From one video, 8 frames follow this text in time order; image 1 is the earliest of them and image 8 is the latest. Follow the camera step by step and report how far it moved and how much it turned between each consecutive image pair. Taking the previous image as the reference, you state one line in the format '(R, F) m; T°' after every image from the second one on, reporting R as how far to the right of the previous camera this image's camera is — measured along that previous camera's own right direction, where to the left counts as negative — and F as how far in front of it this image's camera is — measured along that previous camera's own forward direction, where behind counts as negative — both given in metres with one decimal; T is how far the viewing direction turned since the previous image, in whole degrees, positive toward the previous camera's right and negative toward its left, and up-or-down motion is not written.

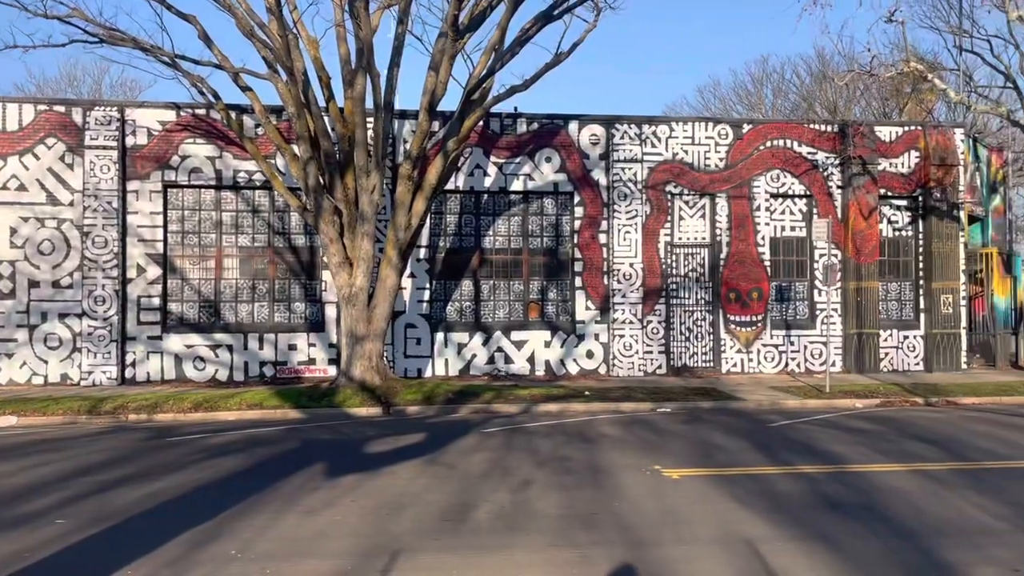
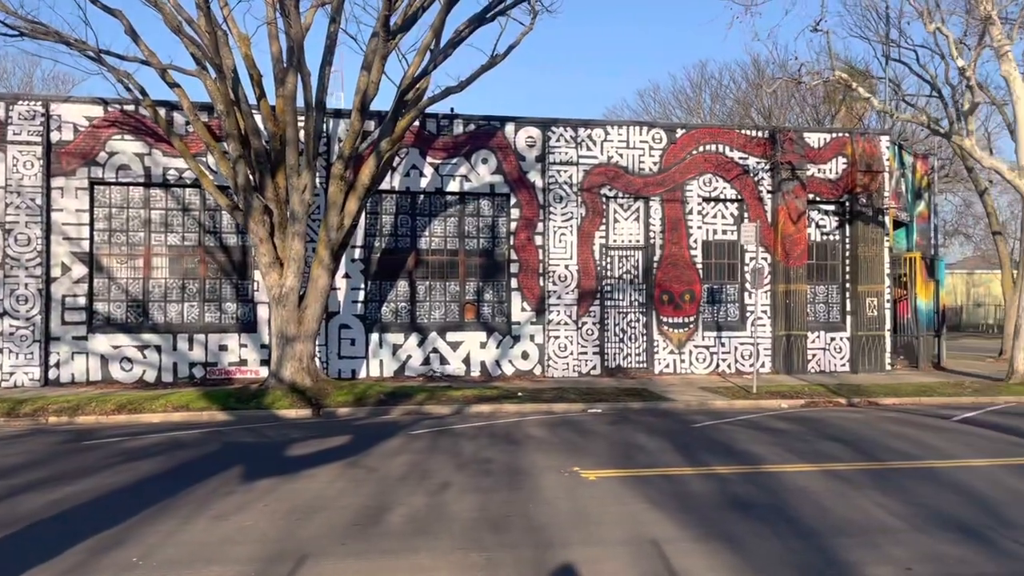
(+0.3, -0.1) m; +3°
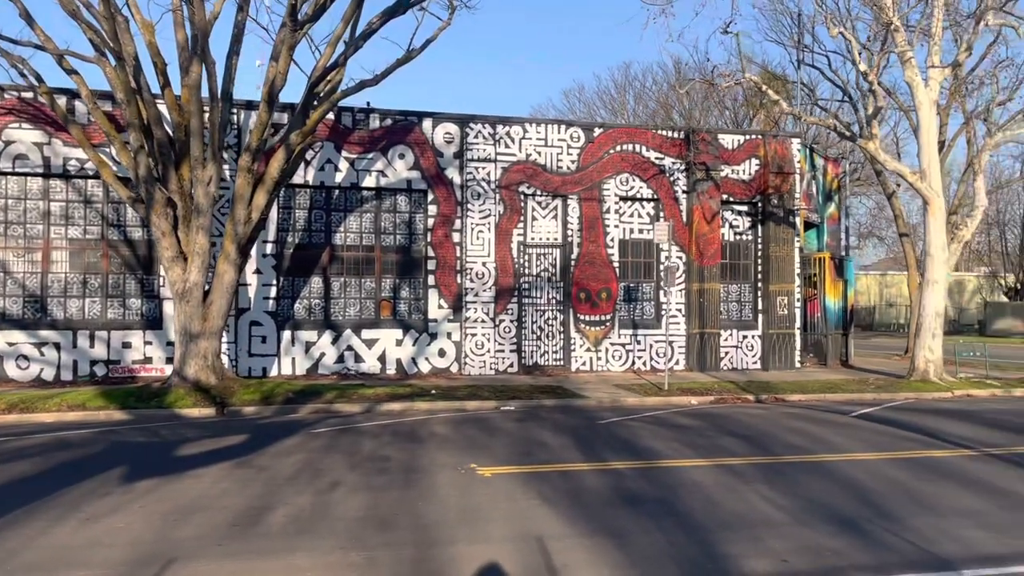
(+0.4, +0.1) m; +4°
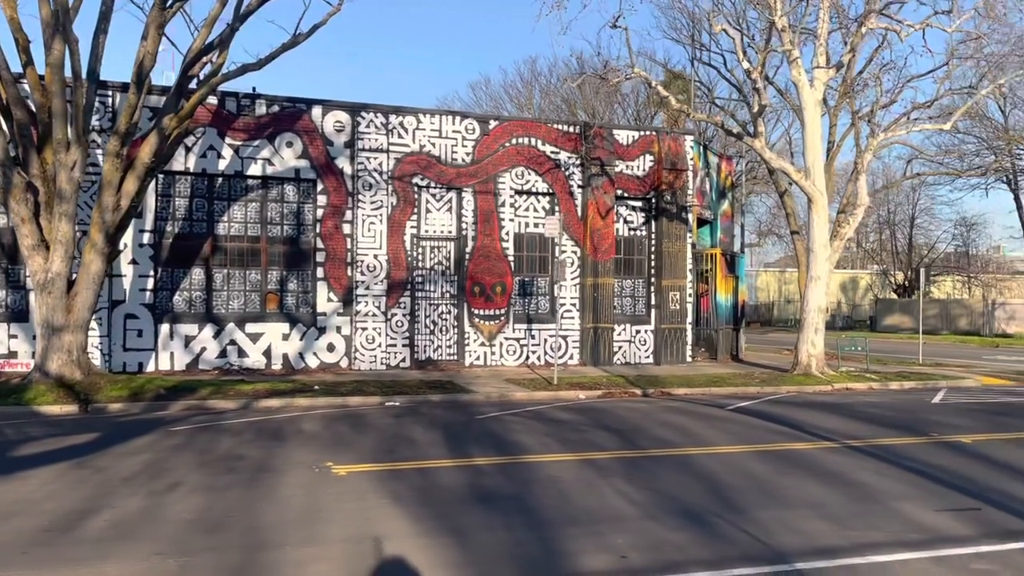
(+0.6, +0.3) m; +5°
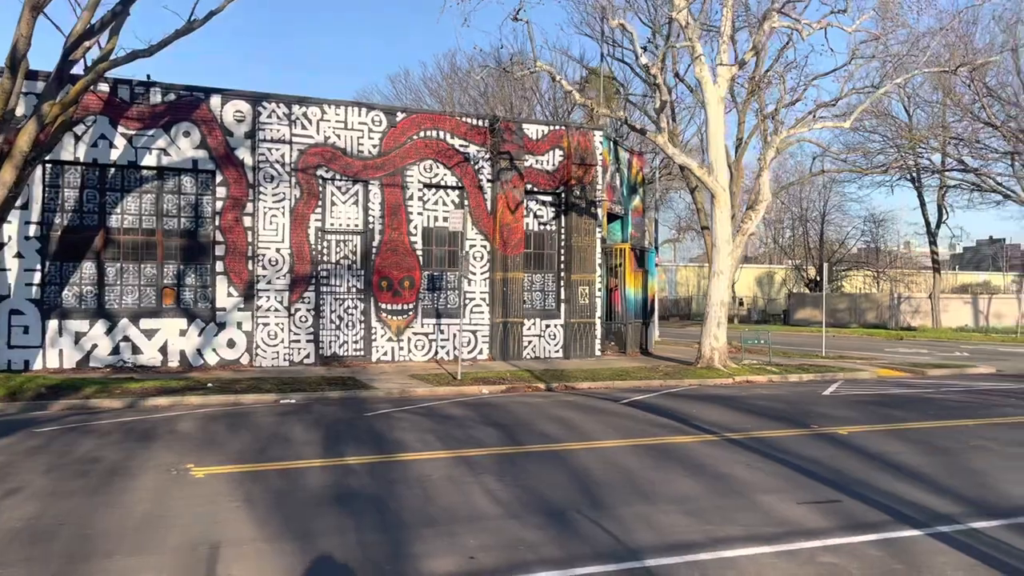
(+0.7, +0.2) m; +4°
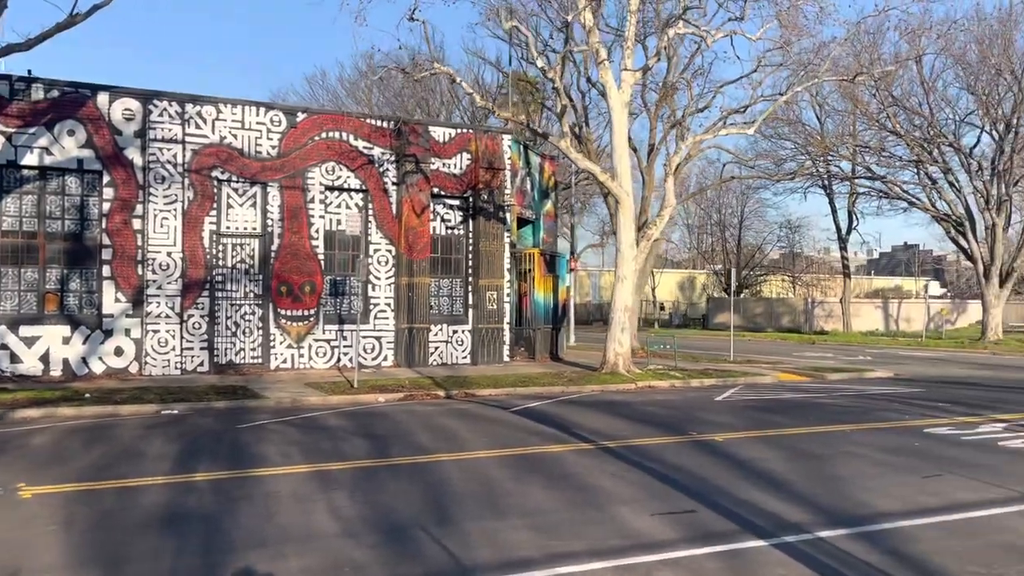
(+0.8, +0.3) m; +4°
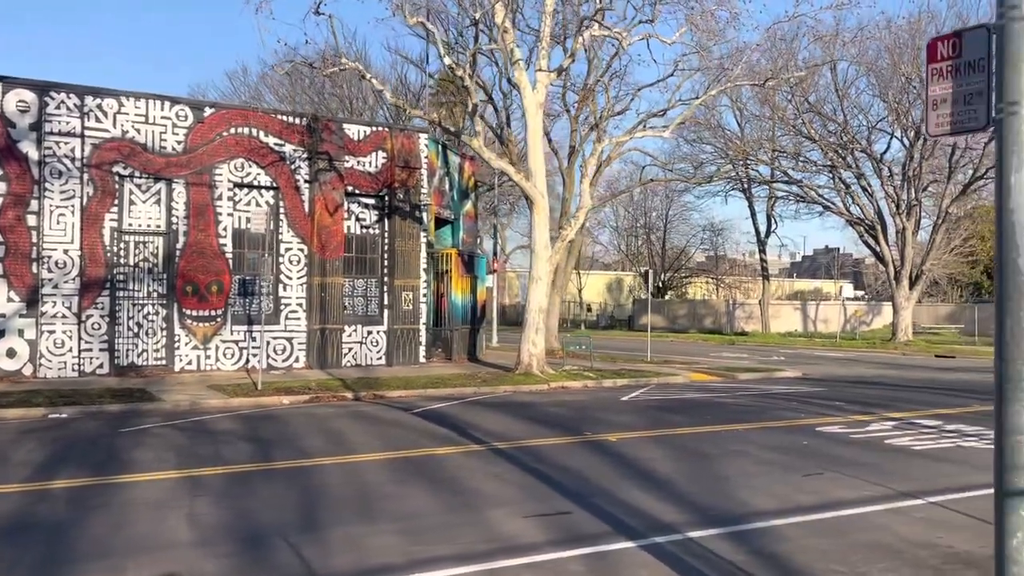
(+0.6, +0.2) m; +4°
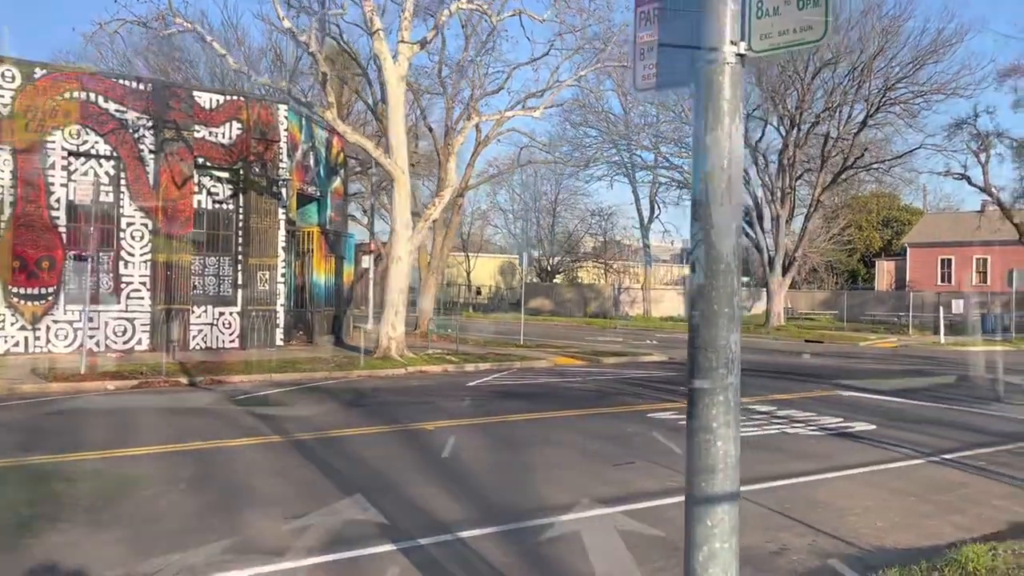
(+1.2, +0.6) m; +6°
